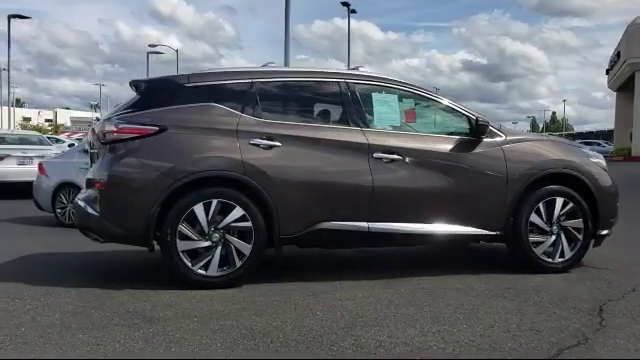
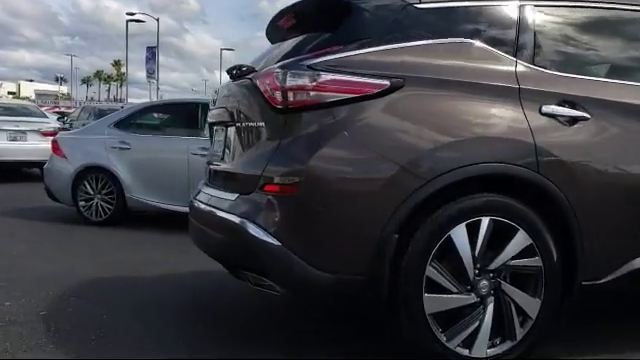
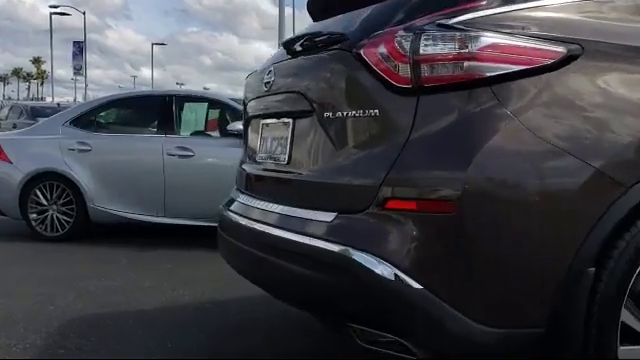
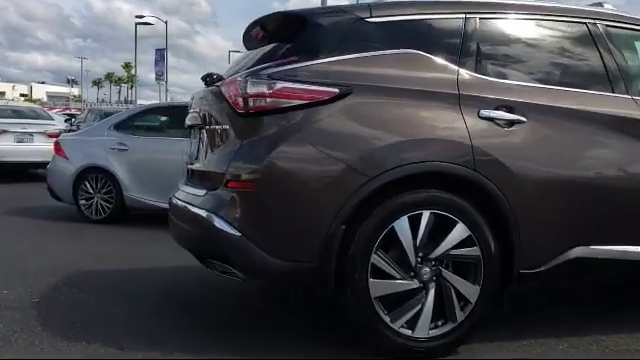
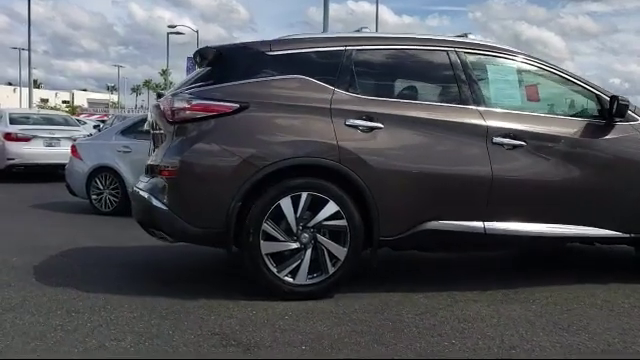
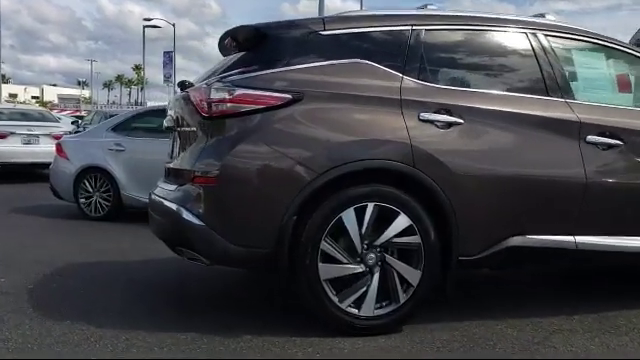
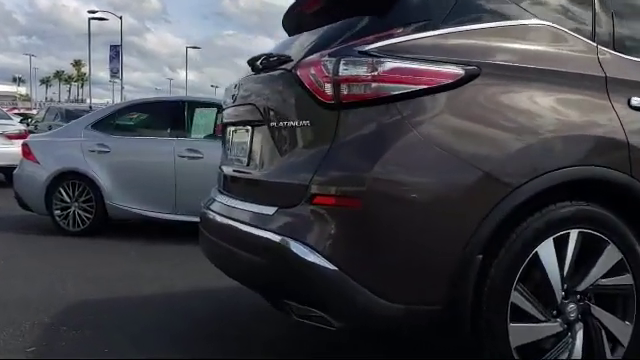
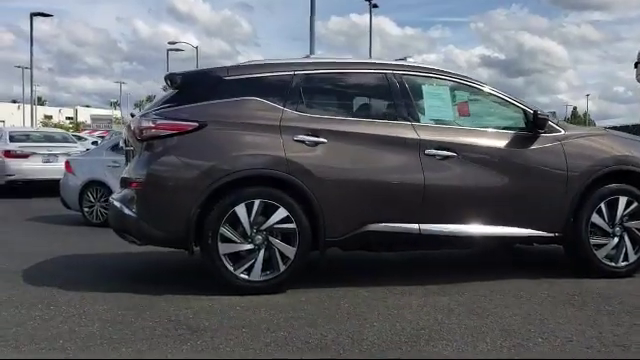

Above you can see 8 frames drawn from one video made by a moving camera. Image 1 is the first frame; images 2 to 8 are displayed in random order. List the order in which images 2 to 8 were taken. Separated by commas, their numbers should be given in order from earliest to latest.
8, 5, 6, 4, 2, 7, 3
